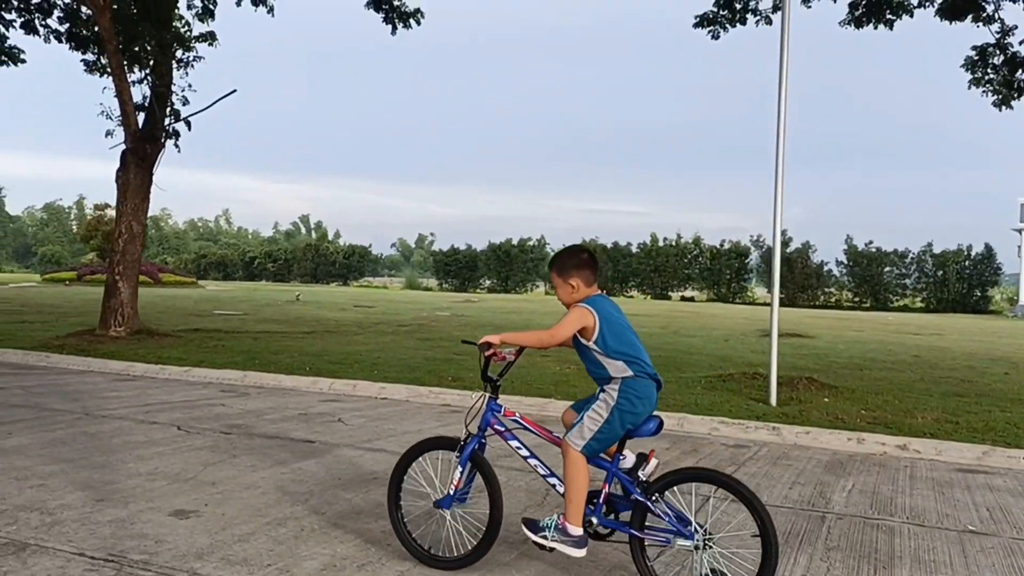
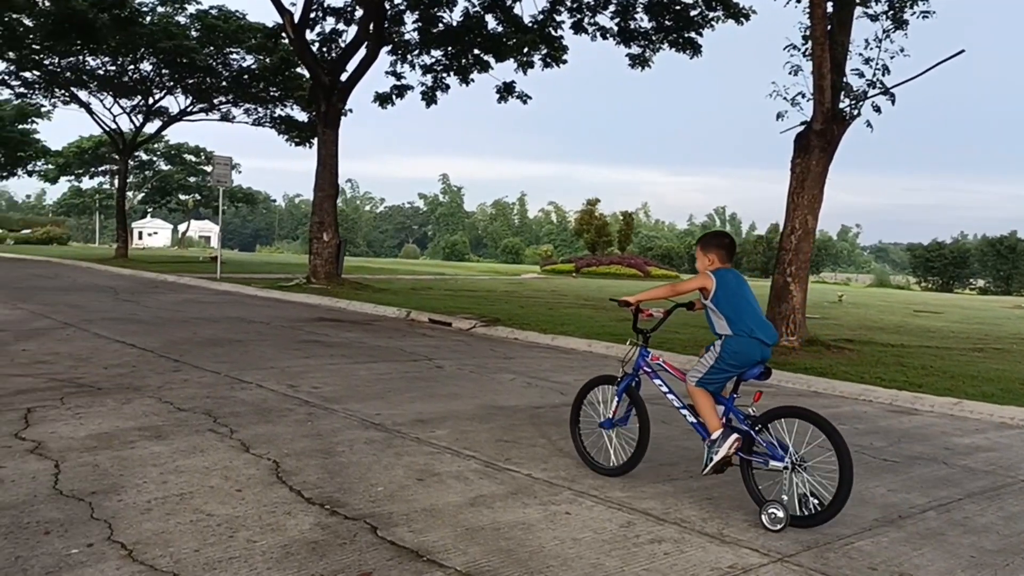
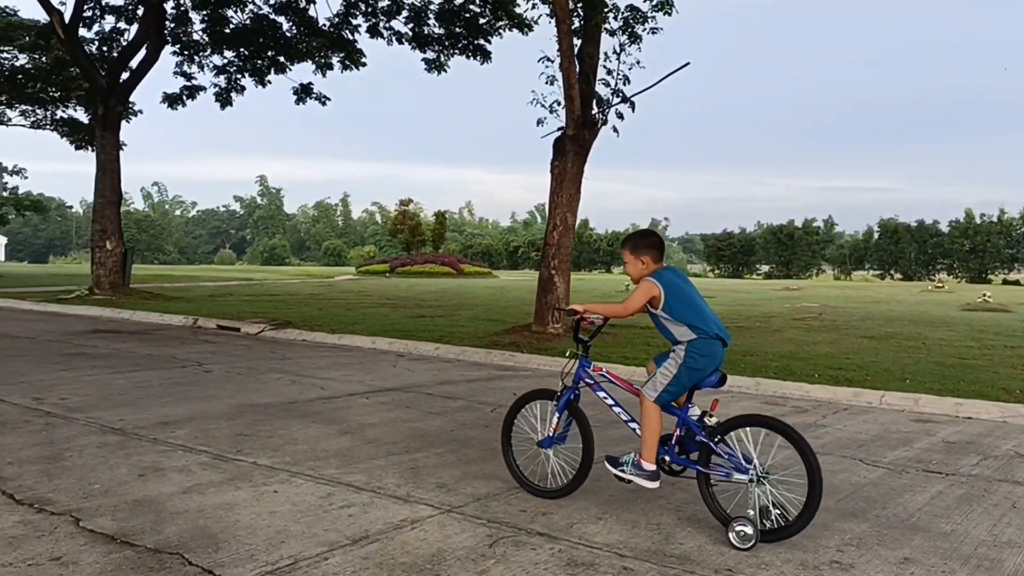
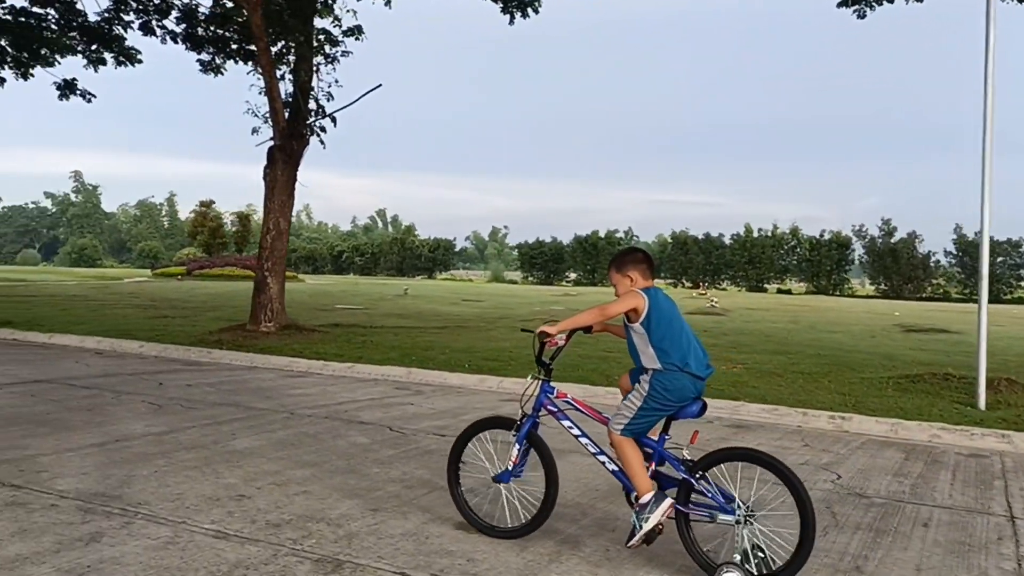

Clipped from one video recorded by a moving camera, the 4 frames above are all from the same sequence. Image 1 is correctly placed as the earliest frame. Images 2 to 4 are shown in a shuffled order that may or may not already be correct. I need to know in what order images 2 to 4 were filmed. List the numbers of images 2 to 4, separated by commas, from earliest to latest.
4, 3, 2
